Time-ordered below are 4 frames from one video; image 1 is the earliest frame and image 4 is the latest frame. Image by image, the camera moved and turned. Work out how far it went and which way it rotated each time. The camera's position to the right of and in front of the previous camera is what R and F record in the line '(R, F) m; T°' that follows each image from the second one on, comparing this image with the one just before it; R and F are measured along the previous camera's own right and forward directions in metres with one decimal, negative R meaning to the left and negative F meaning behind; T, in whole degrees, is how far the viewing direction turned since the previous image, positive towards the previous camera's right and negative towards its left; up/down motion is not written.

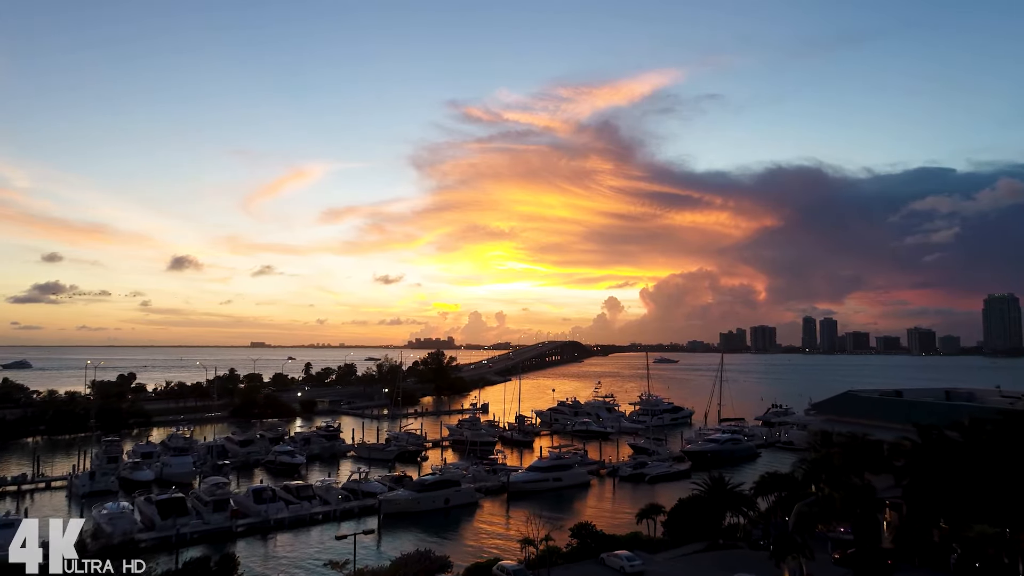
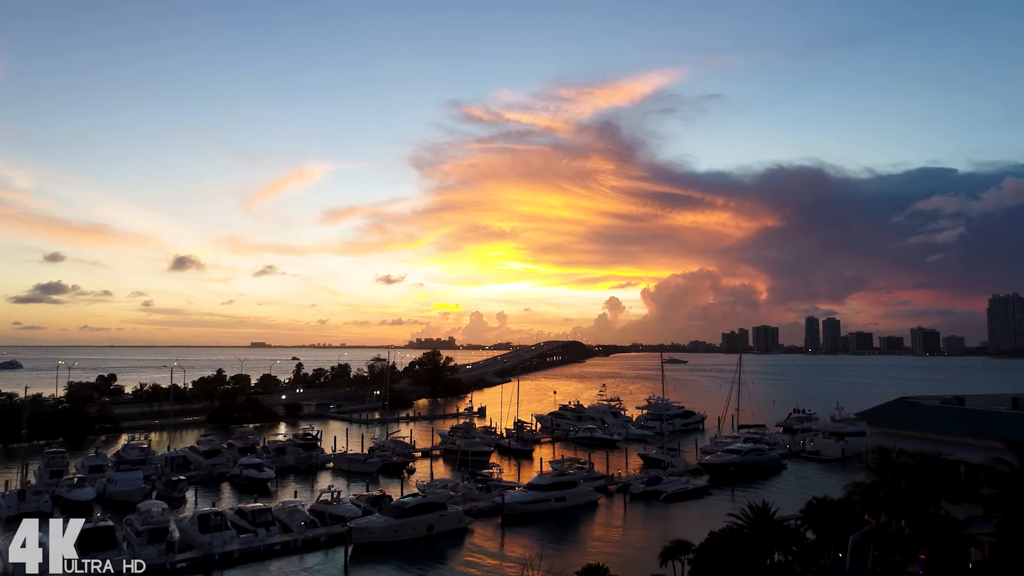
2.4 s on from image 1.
(+0.3, +5.3) m; 0°
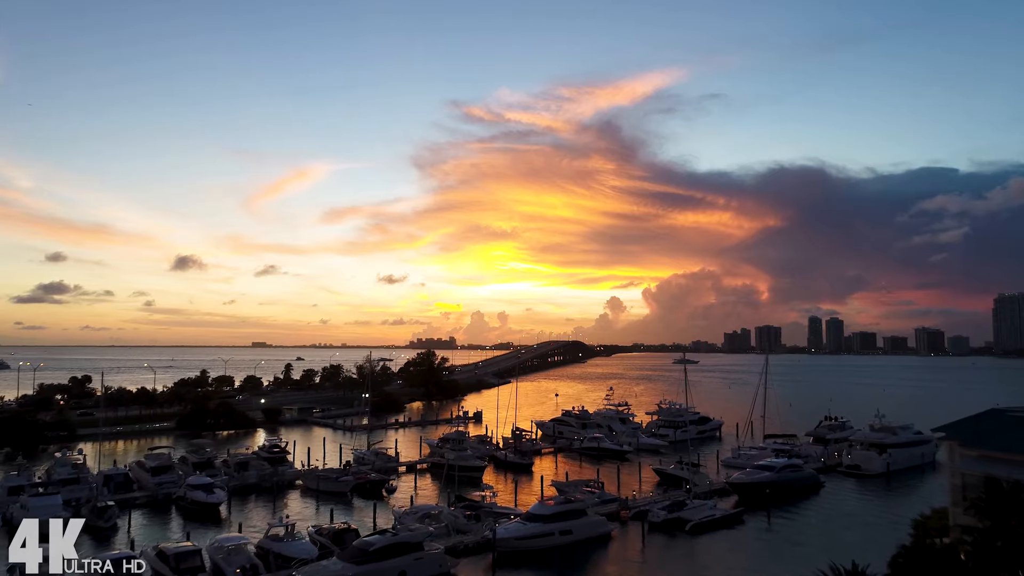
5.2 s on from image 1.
(+0.3, +6.2) m; 0°
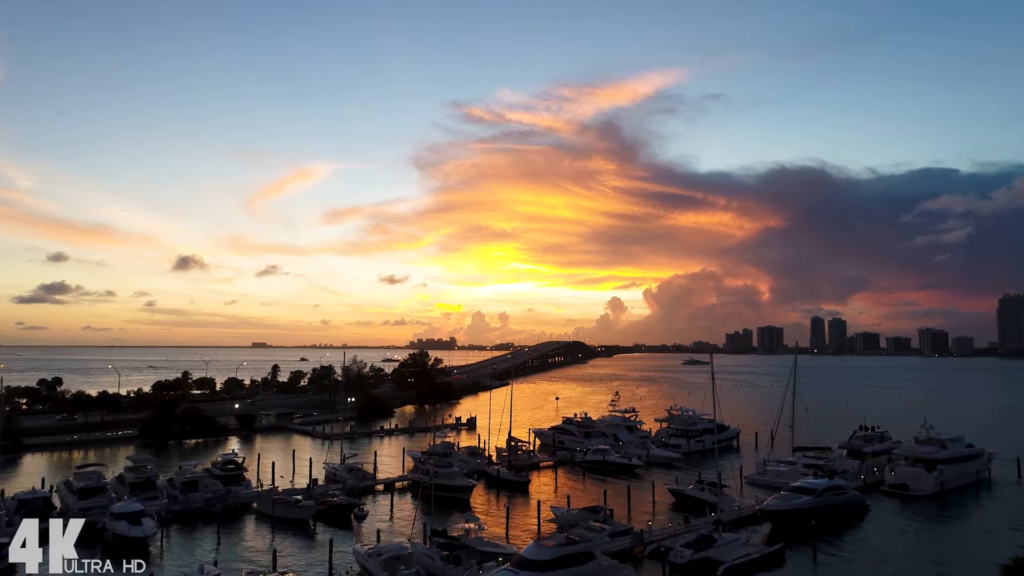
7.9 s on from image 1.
(+0.4, +6.0) m; 0°
